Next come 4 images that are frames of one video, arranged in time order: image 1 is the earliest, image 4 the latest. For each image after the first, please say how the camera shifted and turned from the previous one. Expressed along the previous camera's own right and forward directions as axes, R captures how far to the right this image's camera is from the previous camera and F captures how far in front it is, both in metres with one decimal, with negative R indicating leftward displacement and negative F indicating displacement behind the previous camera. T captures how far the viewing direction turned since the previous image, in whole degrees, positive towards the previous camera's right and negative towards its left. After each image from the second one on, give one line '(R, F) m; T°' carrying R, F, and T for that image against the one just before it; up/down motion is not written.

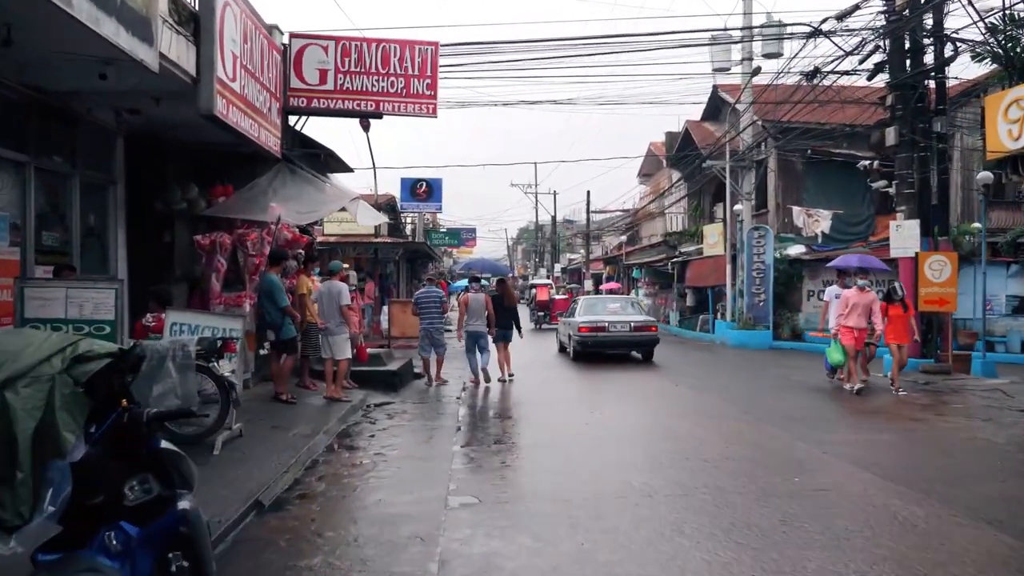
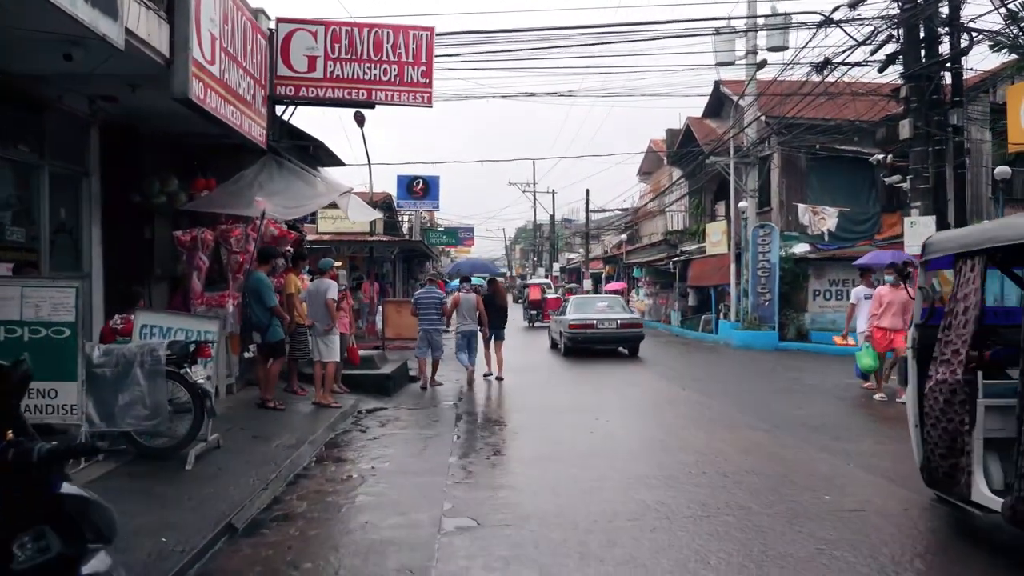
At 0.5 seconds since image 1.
(0.0, +0.6) m; 0°
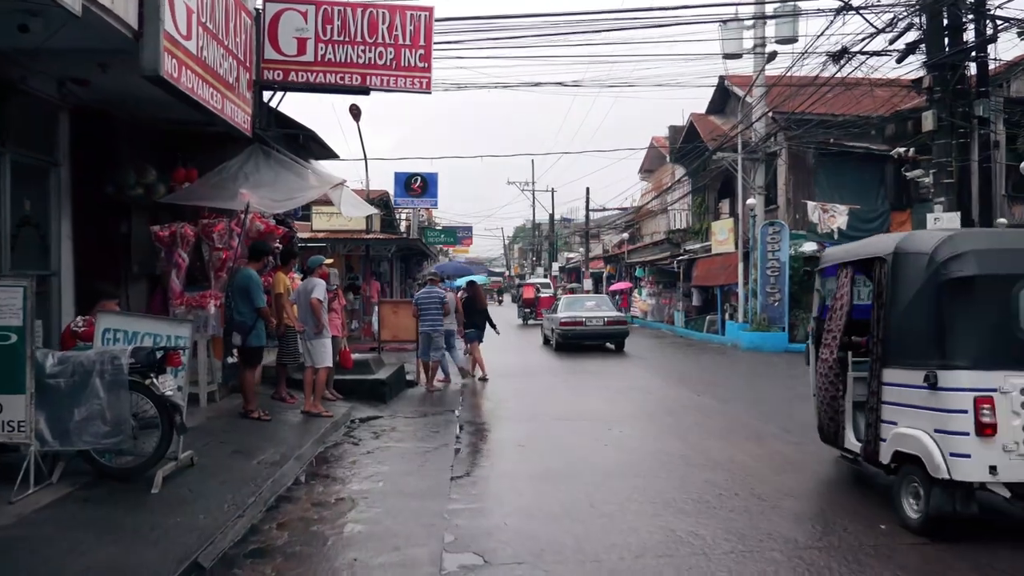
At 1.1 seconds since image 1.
(-0.1, +0.8) m; 0°
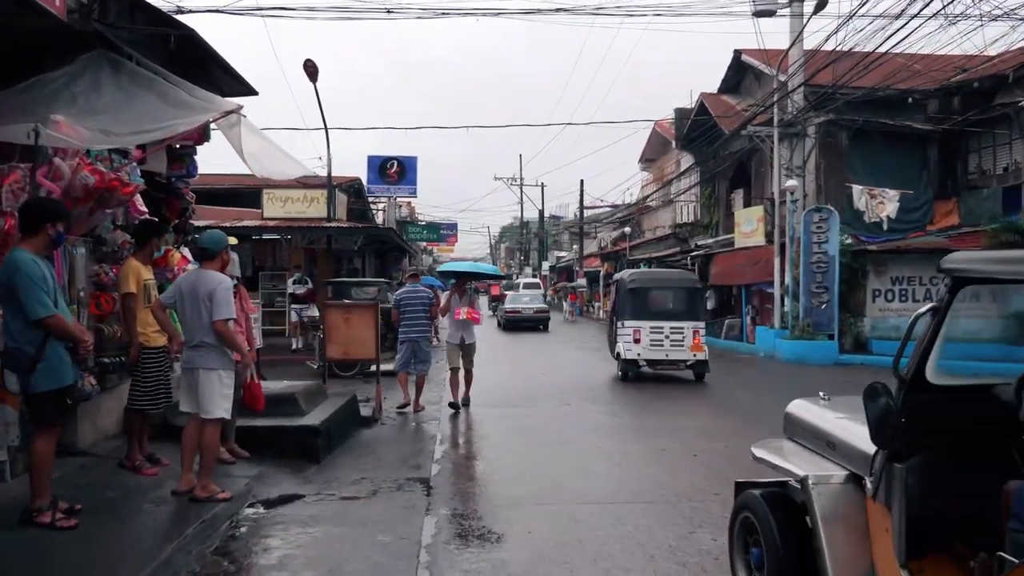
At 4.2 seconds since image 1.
(-0.2, +4.1) m; +1°
